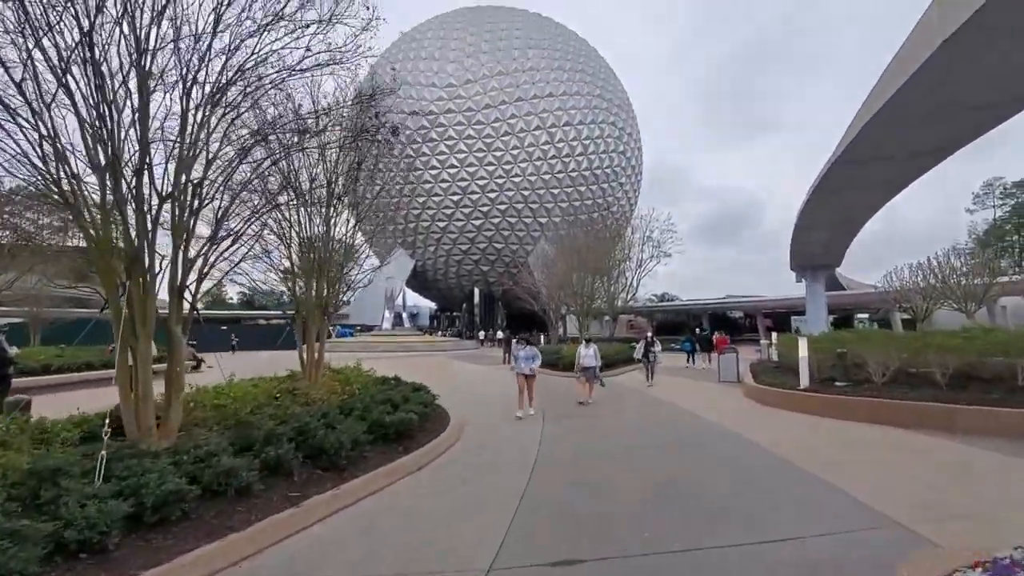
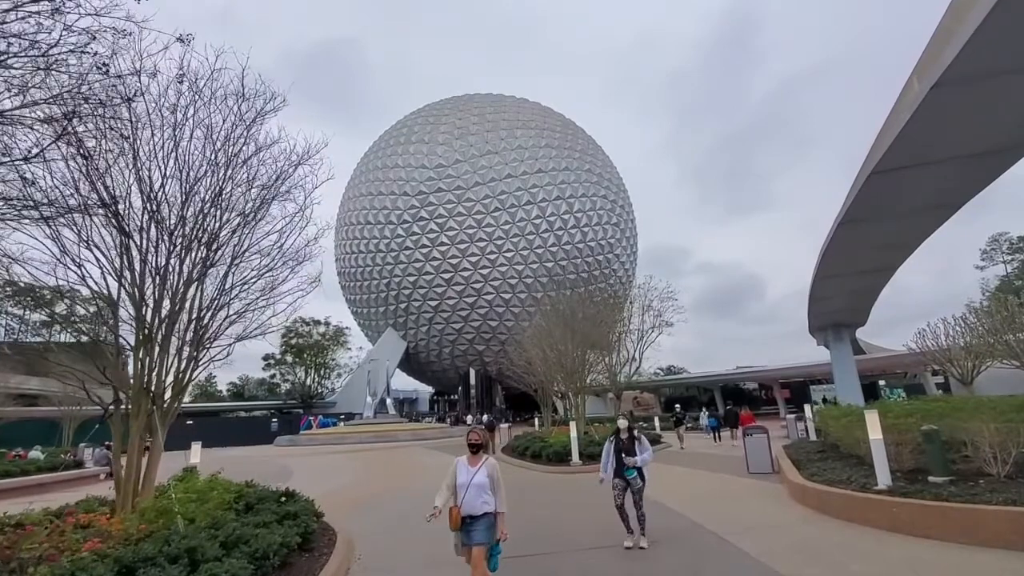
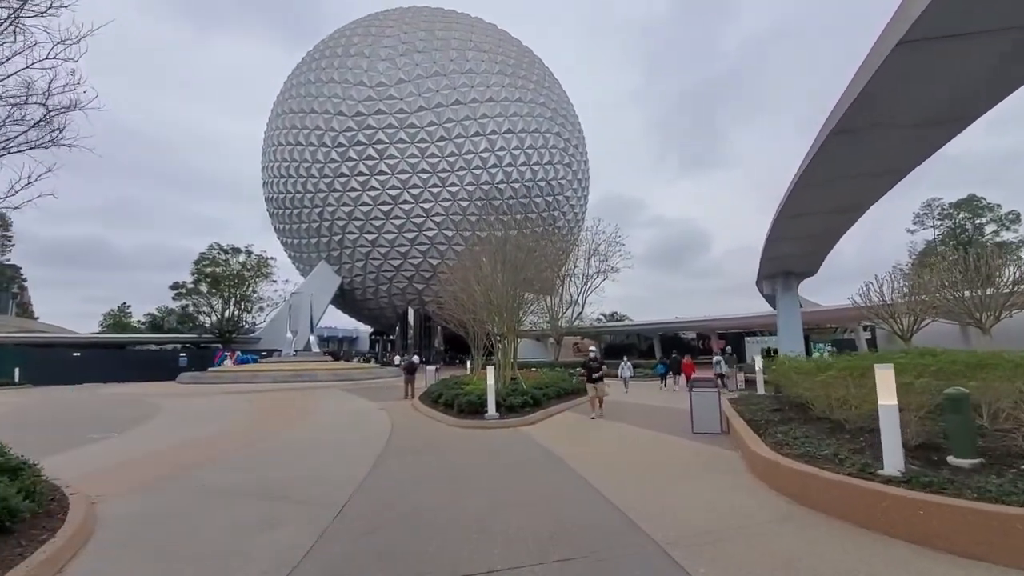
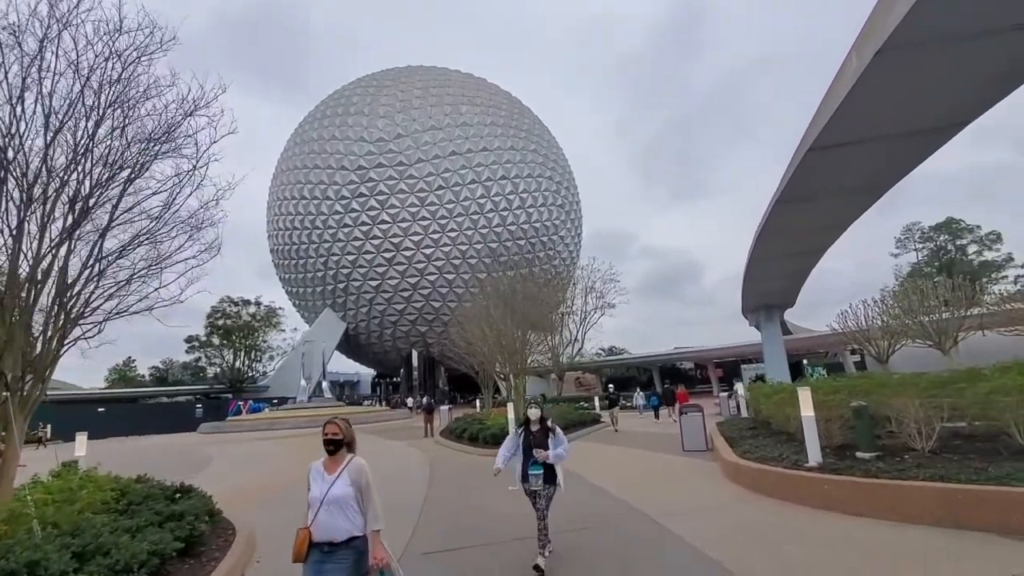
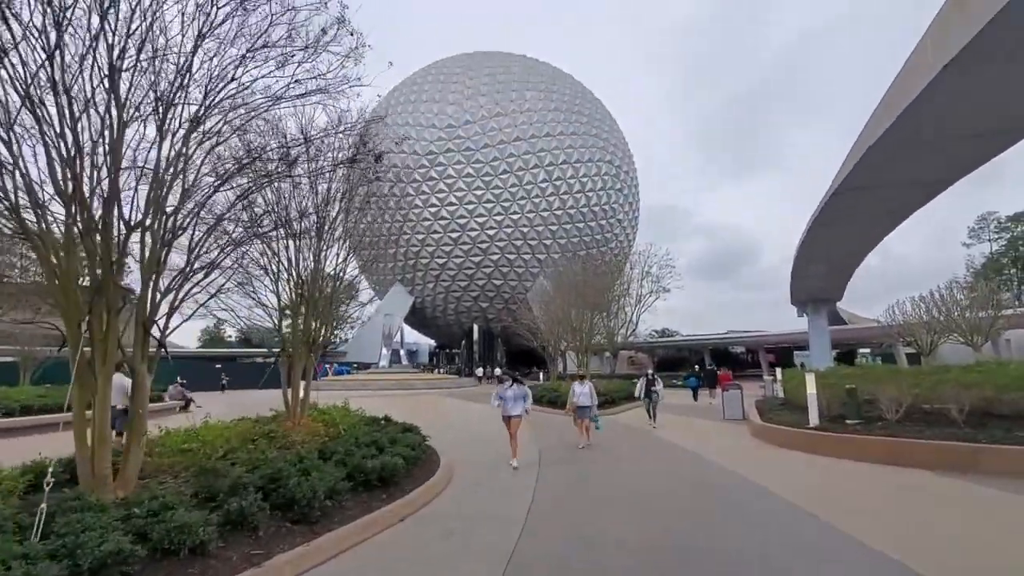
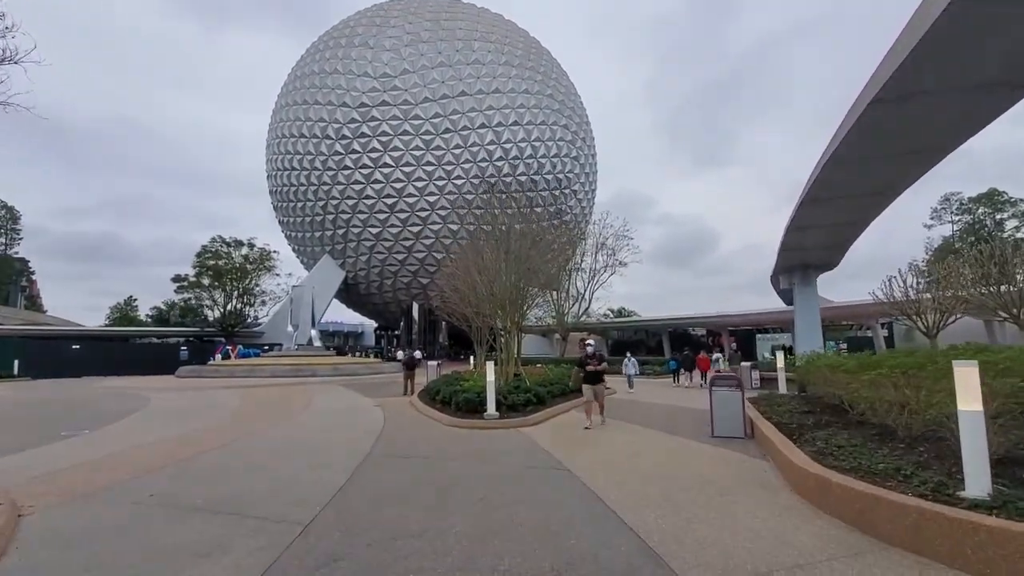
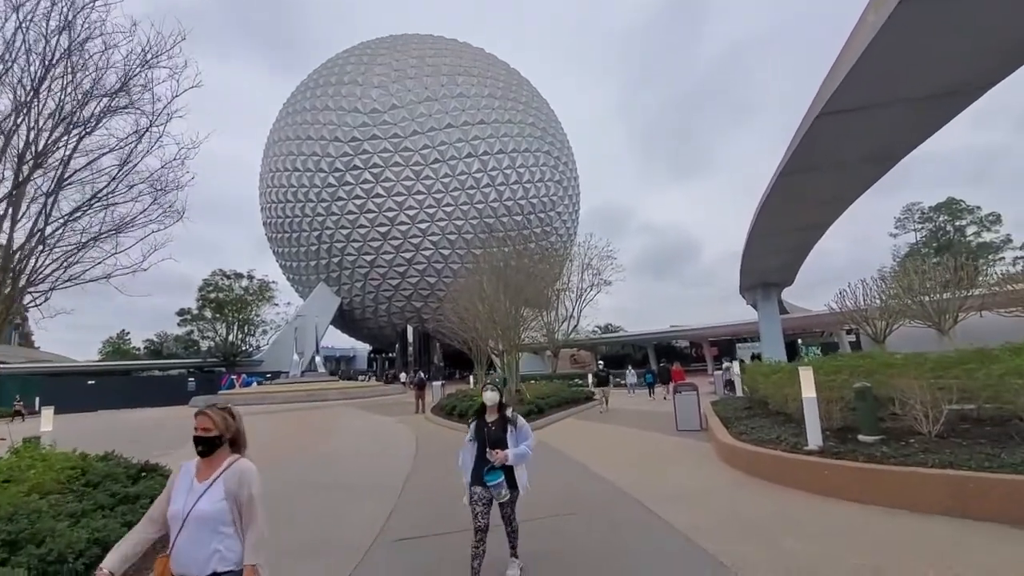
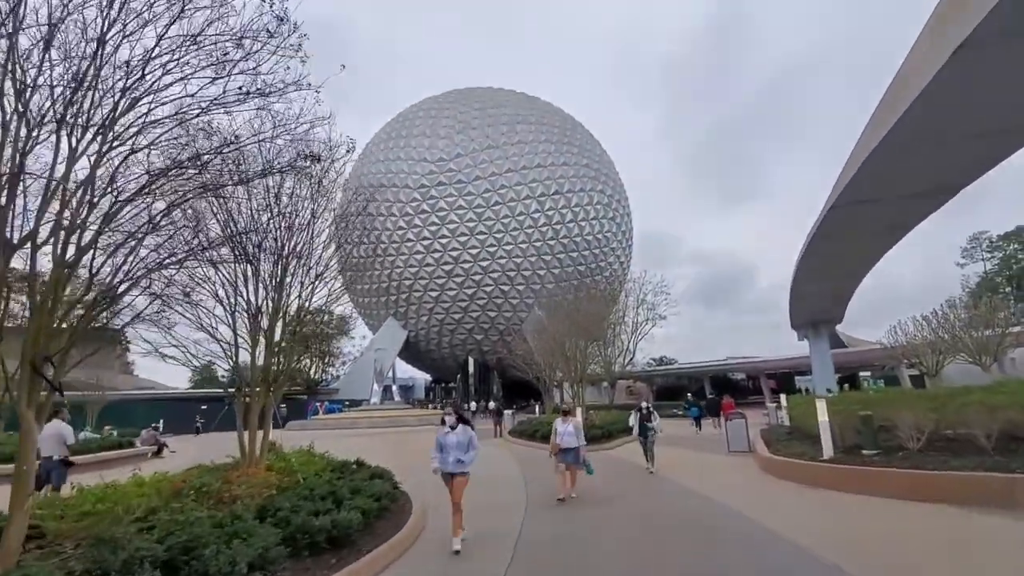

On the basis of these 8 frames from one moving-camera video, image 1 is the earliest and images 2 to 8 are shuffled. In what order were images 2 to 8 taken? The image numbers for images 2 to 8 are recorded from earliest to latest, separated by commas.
5, 8, 2, 4, 7, 3, 6
